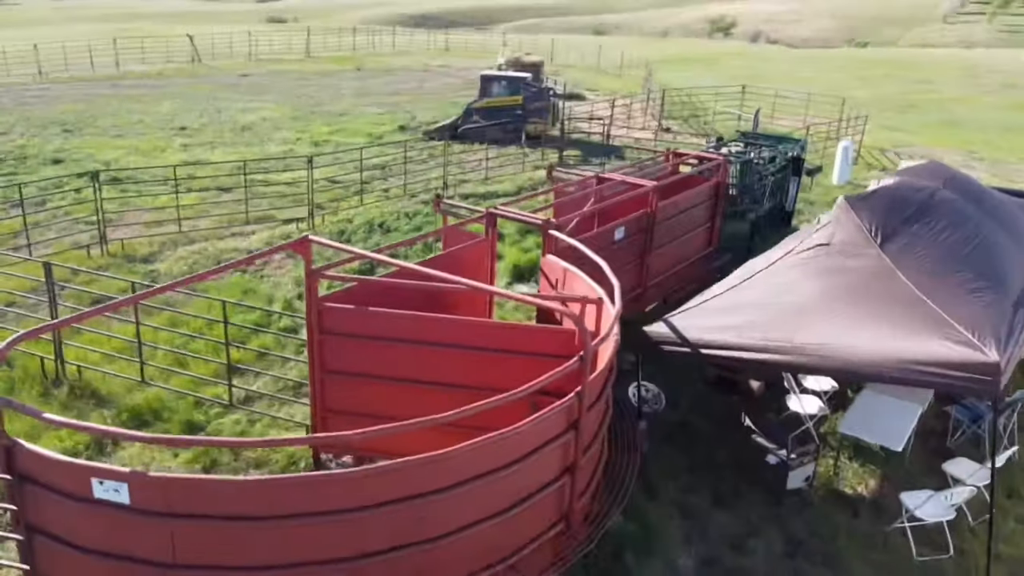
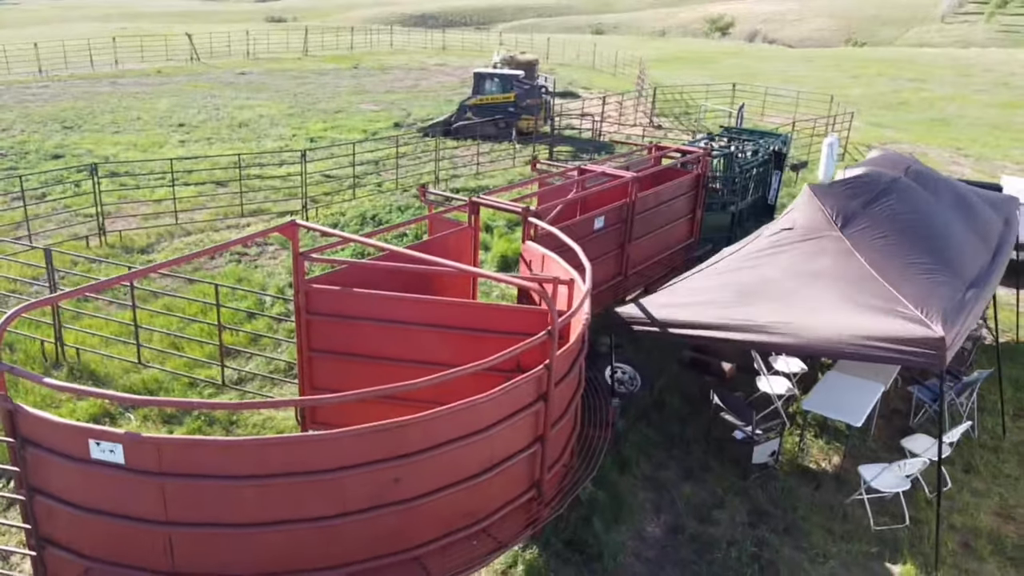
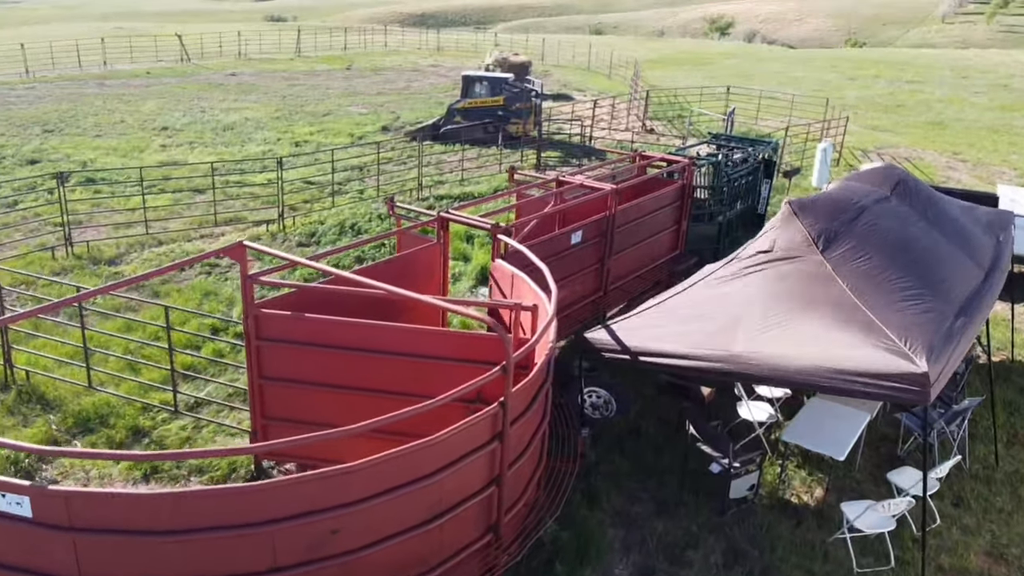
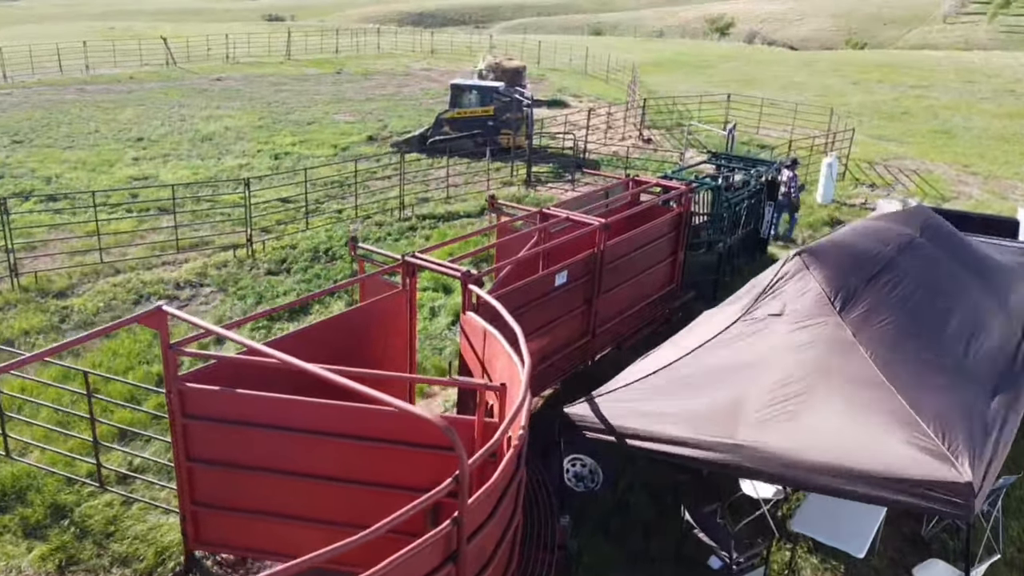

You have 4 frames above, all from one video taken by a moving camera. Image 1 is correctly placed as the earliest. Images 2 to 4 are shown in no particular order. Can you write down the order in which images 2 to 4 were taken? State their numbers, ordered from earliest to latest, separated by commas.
2, 3, 4
